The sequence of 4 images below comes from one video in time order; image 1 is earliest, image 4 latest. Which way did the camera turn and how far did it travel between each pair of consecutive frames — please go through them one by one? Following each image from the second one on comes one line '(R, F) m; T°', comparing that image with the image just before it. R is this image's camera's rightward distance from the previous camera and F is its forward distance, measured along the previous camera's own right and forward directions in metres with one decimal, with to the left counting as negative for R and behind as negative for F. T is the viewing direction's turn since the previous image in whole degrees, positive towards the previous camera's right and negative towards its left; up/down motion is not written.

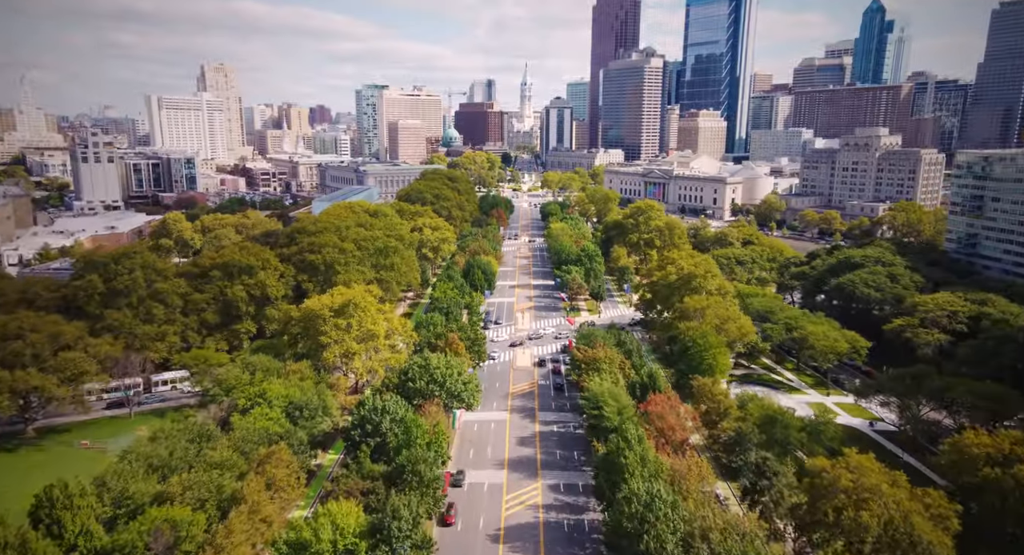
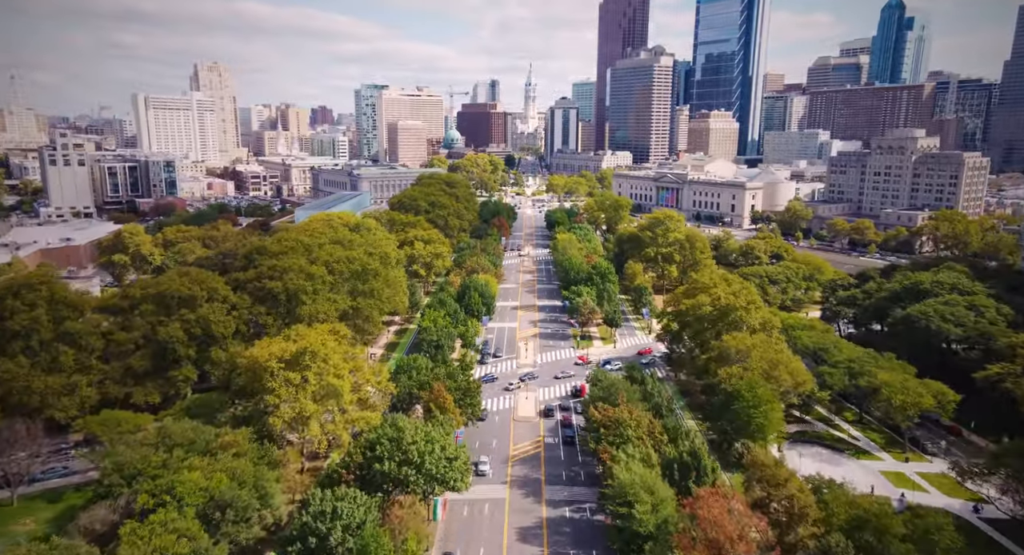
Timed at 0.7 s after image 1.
(+0.2, +11.0) m; 0°
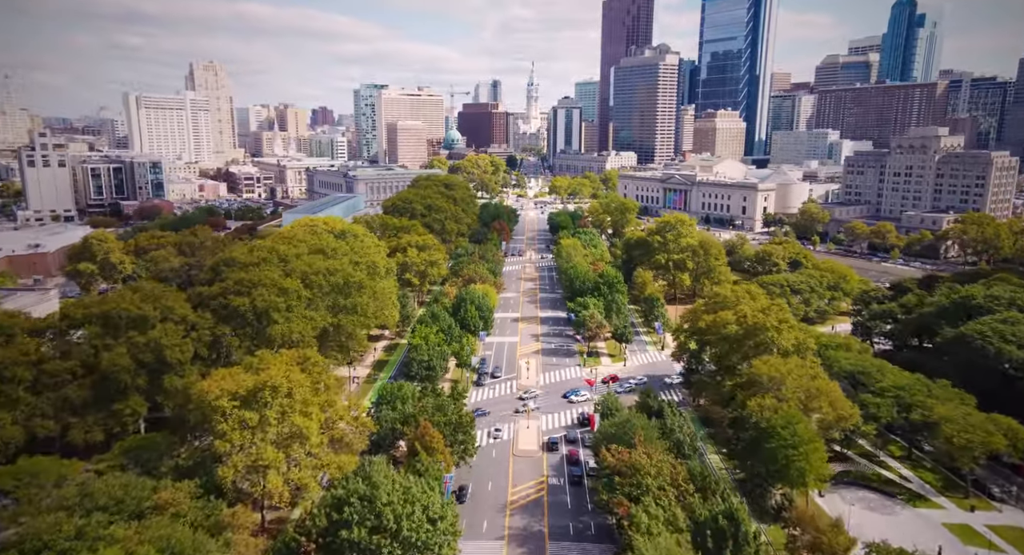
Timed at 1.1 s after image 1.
(+0.2, +6.3) m; 0°
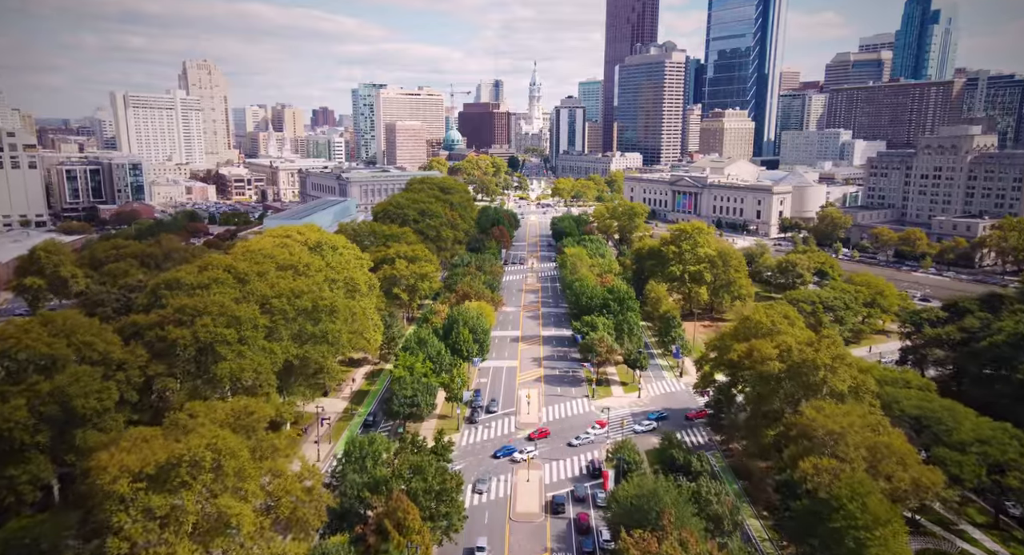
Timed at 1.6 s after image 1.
(+0.3, +7.9) m; 0°
